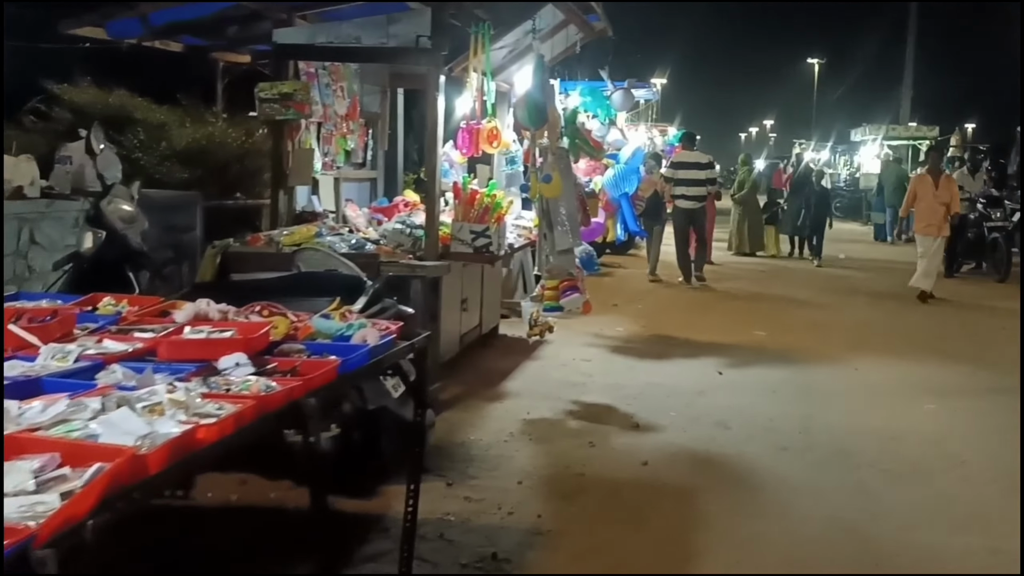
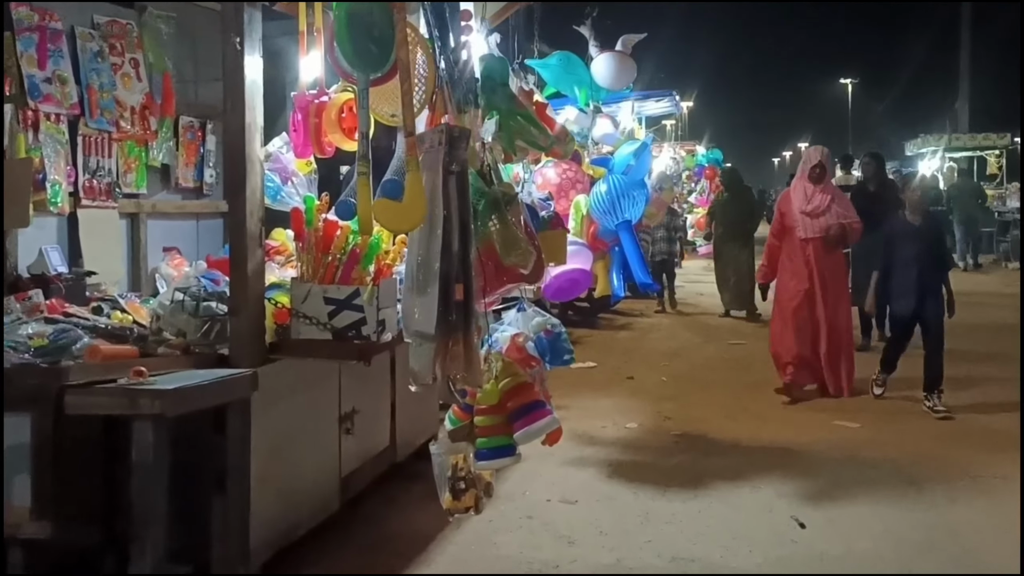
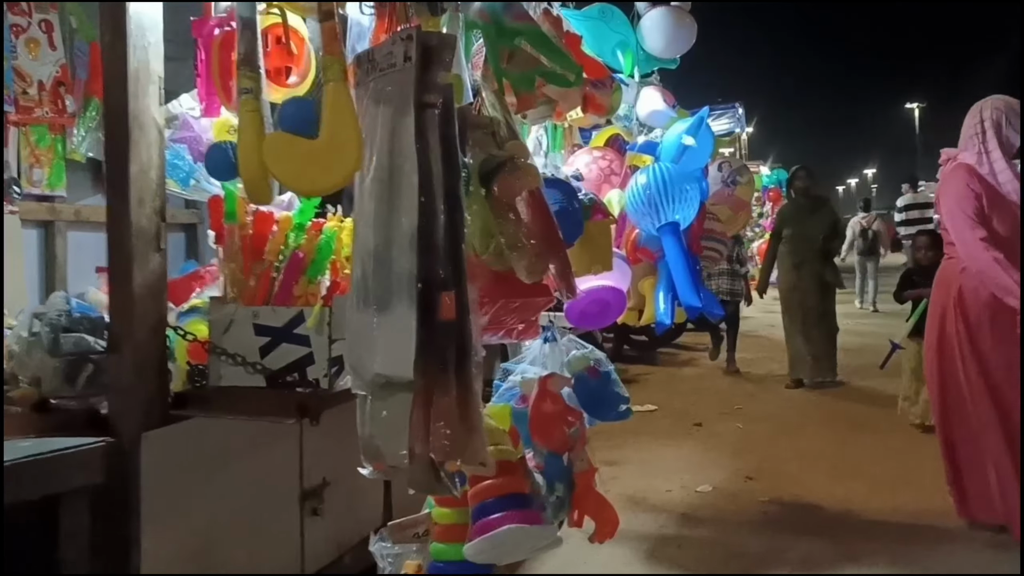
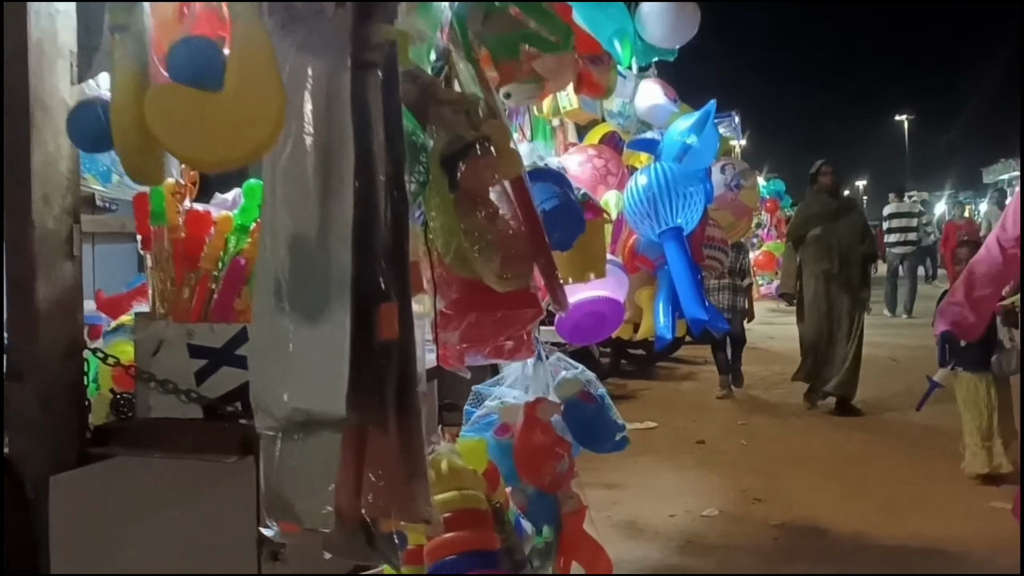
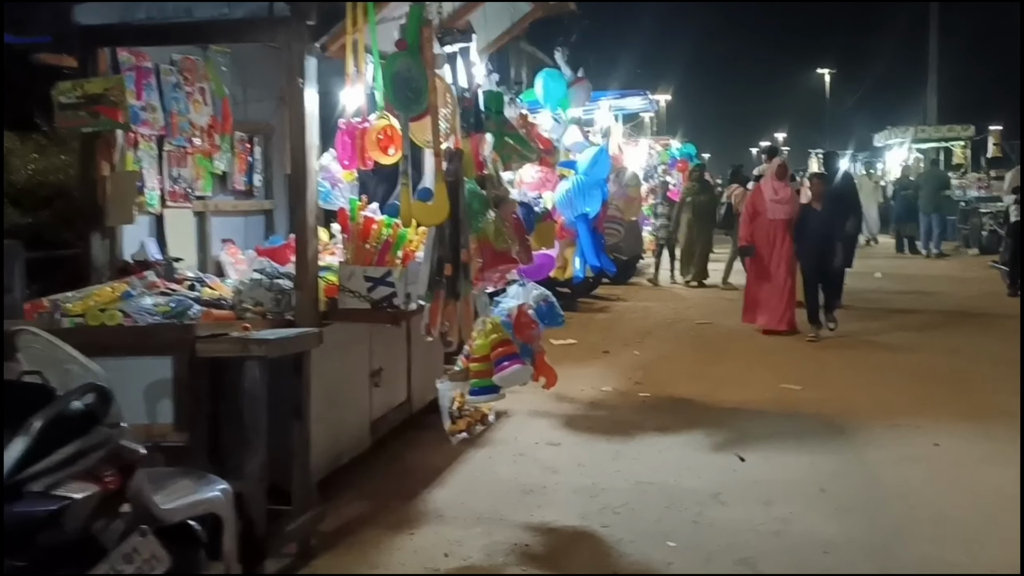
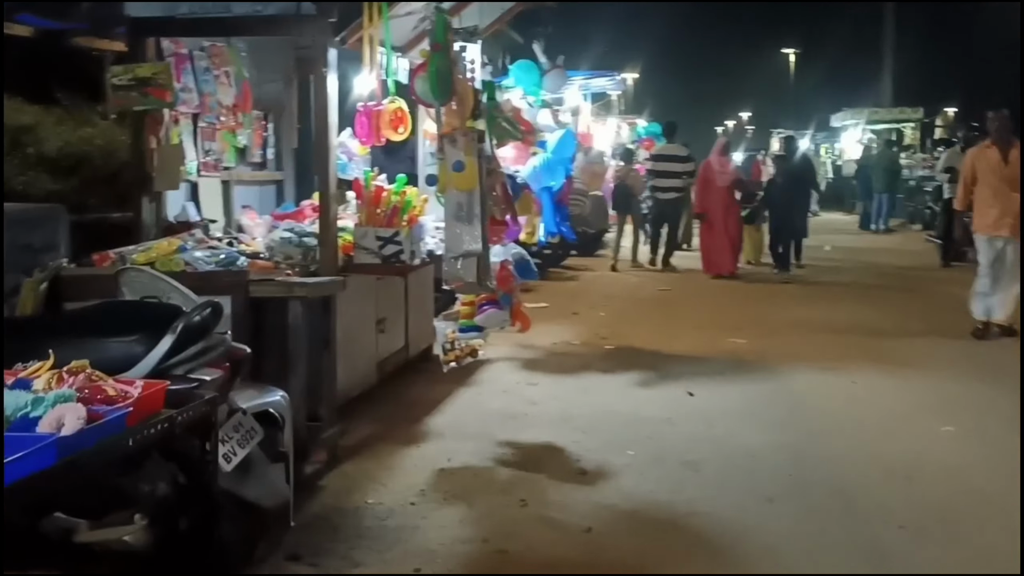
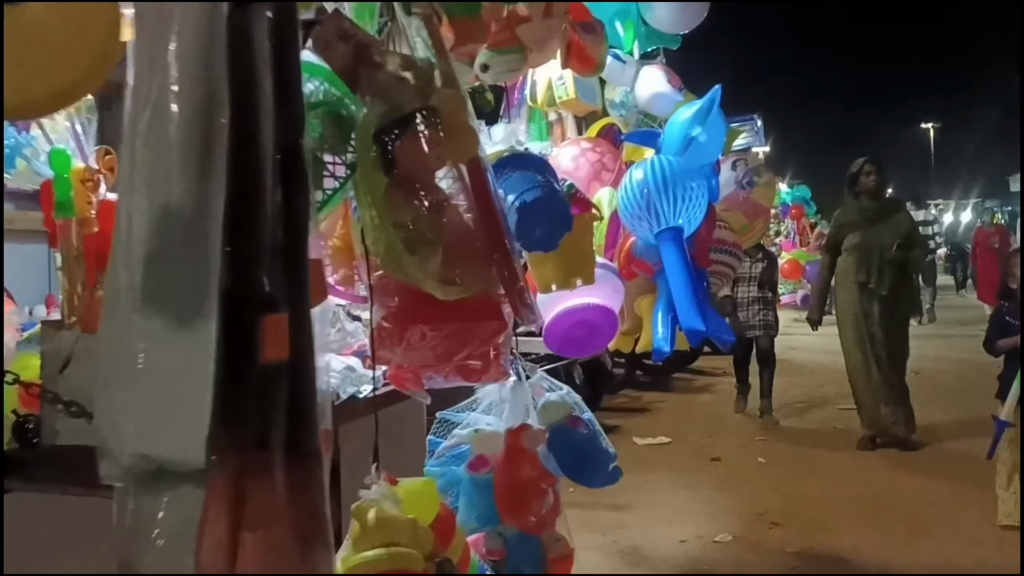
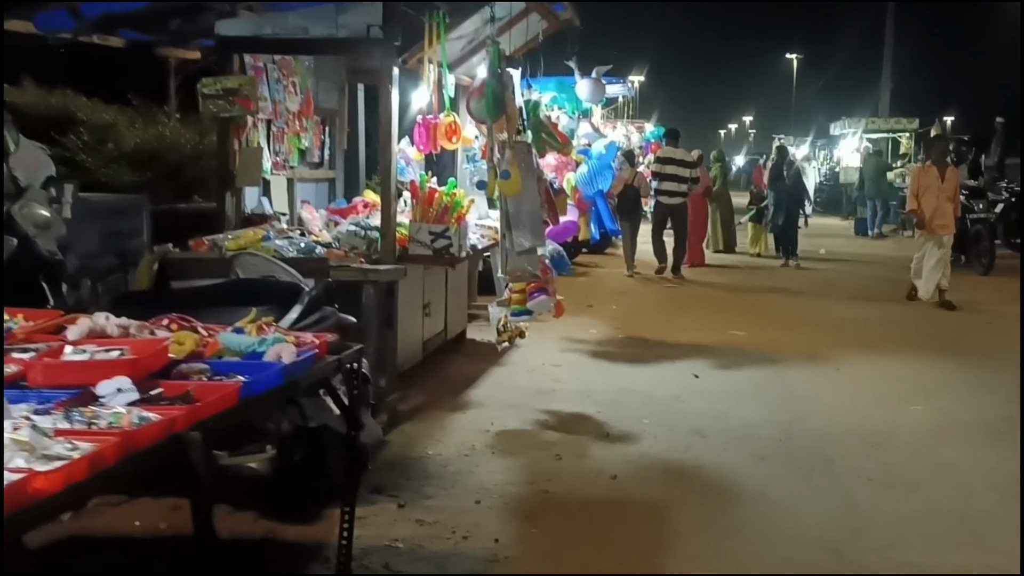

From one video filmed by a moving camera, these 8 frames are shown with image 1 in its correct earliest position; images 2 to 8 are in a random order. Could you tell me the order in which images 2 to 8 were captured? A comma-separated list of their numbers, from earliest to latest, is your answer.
8, 6, 5, 2, 3, 4, 7
